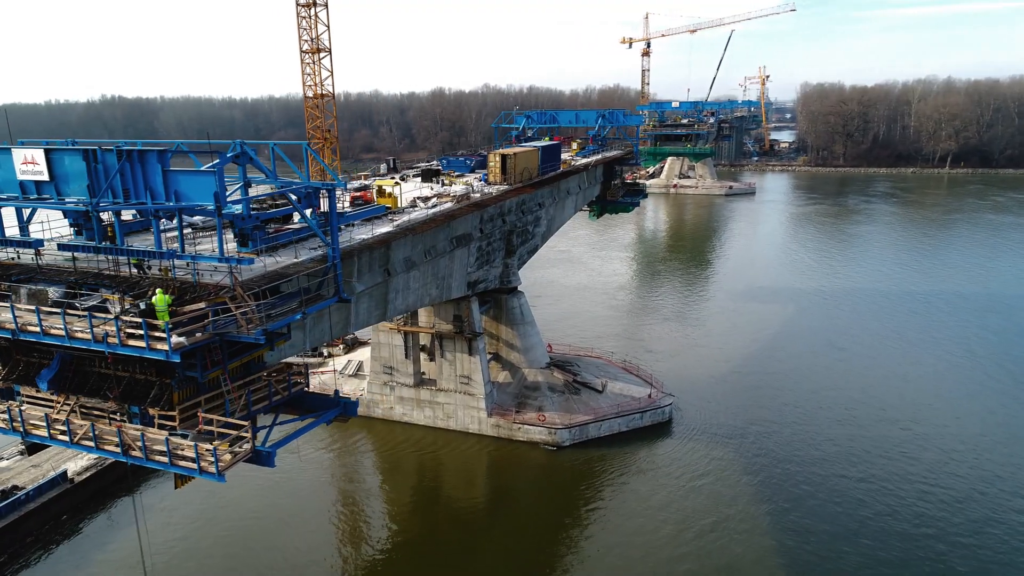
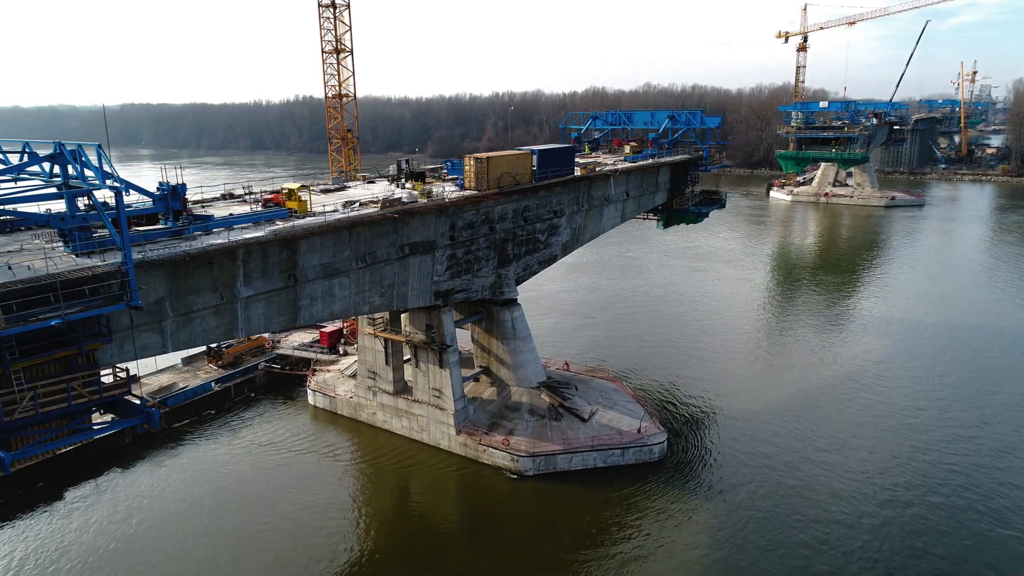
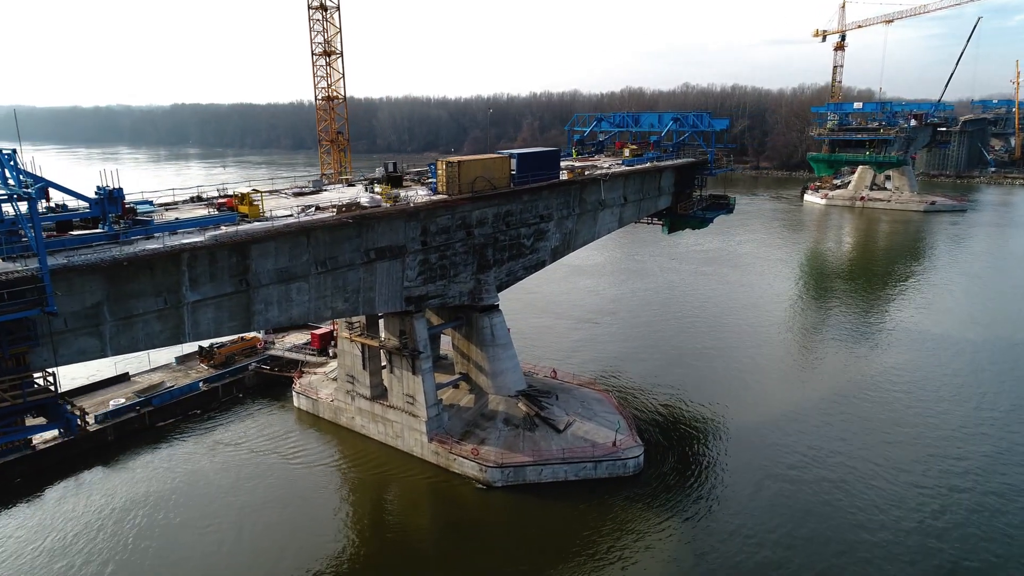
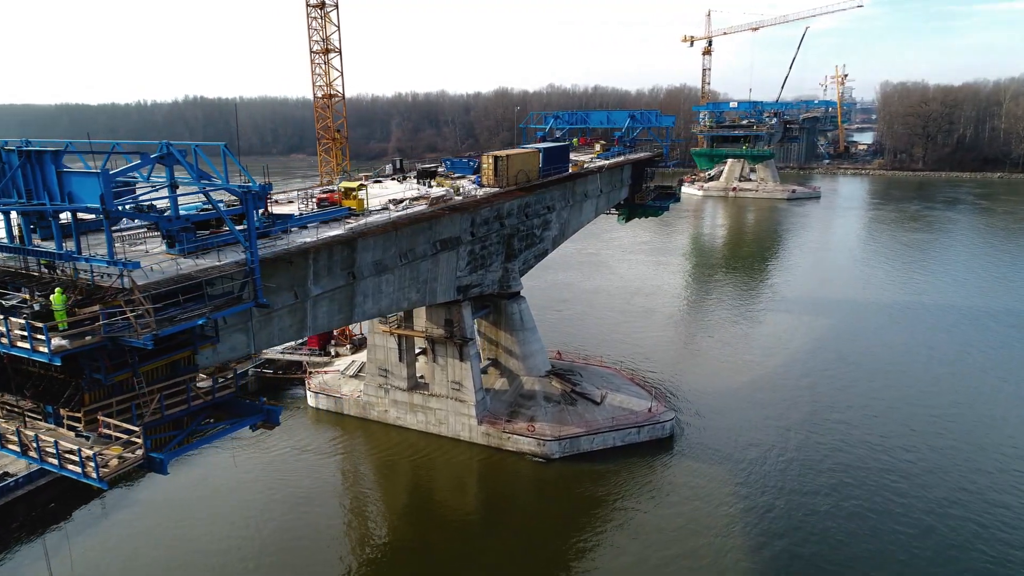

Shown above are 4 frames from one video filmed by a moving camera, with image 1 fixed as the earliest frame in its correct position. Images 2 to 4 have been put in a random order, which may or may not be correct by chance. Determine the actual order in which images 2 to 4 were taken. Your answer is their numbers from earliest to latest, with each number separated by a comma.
4, 2, 3
